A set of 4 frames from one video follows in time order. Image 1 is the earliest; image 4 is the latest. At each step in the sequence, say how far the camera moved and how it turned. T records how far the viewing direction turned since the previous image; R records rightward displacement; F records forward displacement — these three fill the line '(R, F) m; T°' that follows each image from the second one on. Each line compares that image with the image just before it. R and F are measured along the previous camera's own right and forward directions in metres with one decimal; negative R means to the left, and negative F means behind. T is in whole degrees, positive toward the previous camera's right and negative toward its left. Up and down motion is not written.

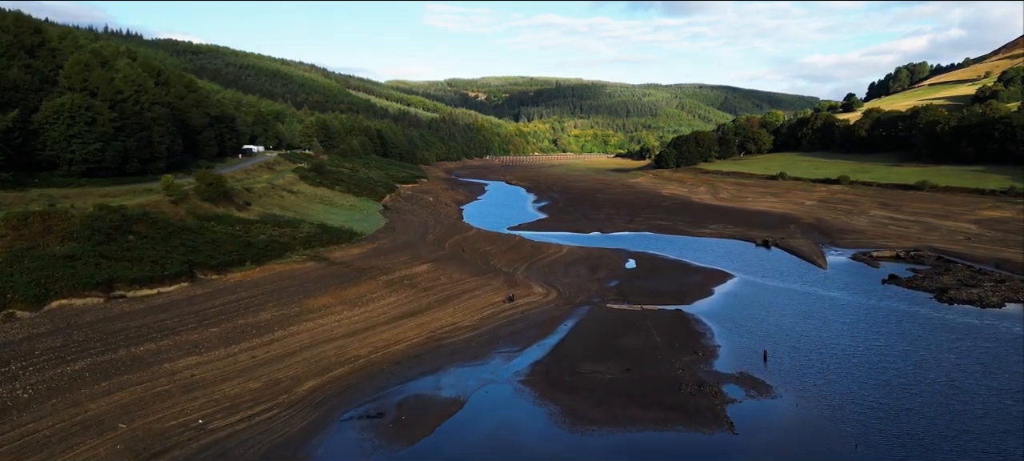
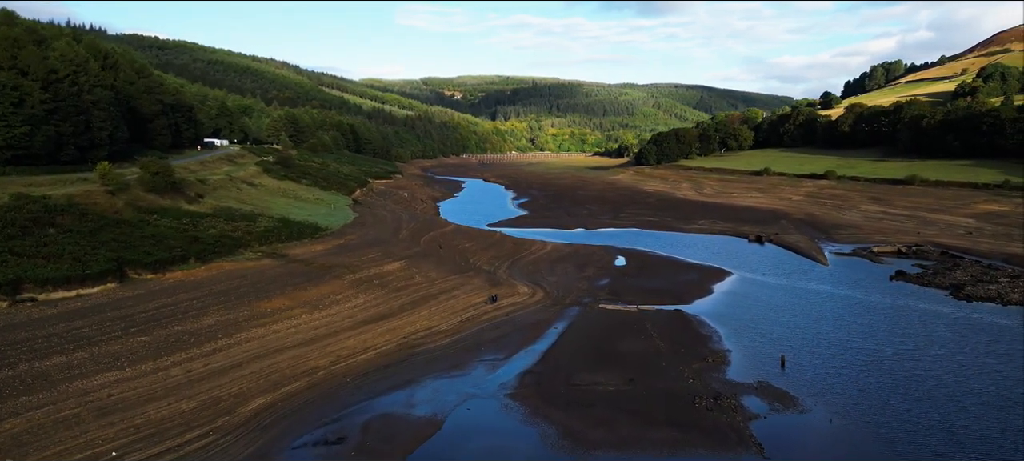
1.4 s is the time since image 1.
(-0.3, +2.9) m; +2°
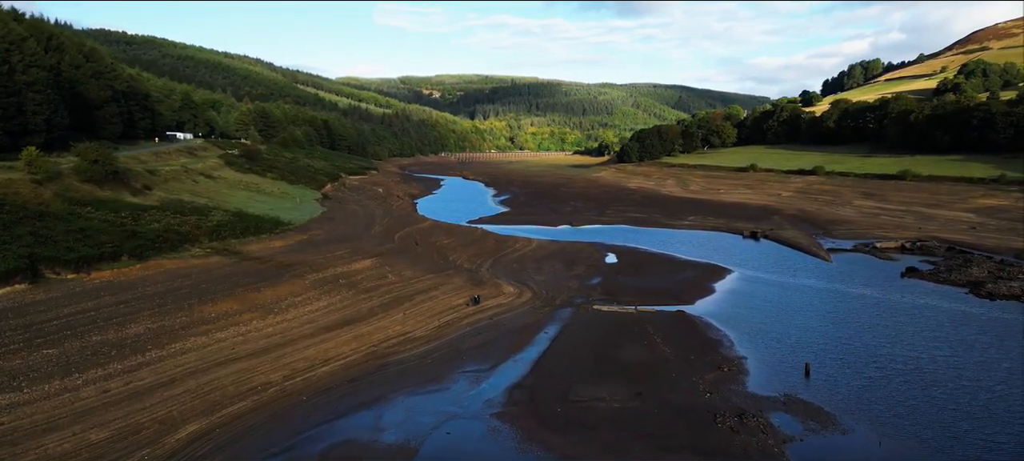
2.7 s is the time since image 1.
(-0.2, +2.7) m; +2°
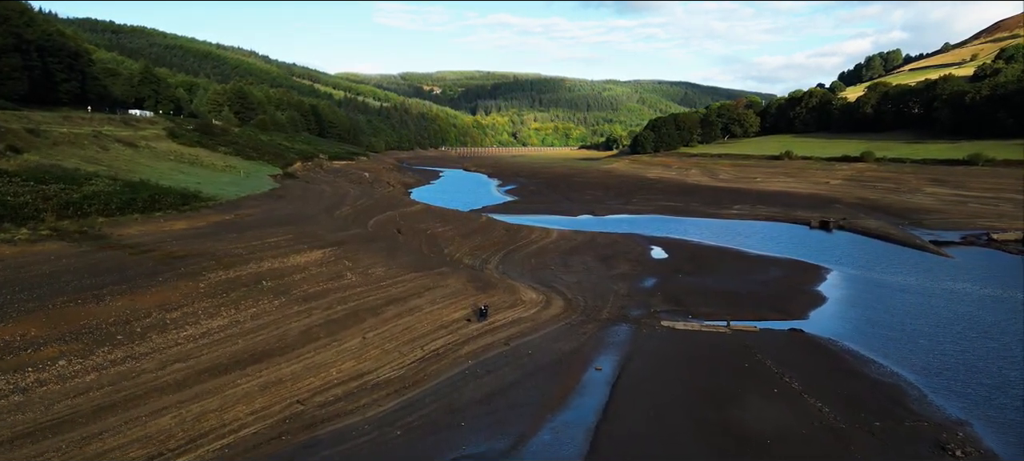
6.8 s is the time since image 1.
(-0.7, +8.1) m; 0°
